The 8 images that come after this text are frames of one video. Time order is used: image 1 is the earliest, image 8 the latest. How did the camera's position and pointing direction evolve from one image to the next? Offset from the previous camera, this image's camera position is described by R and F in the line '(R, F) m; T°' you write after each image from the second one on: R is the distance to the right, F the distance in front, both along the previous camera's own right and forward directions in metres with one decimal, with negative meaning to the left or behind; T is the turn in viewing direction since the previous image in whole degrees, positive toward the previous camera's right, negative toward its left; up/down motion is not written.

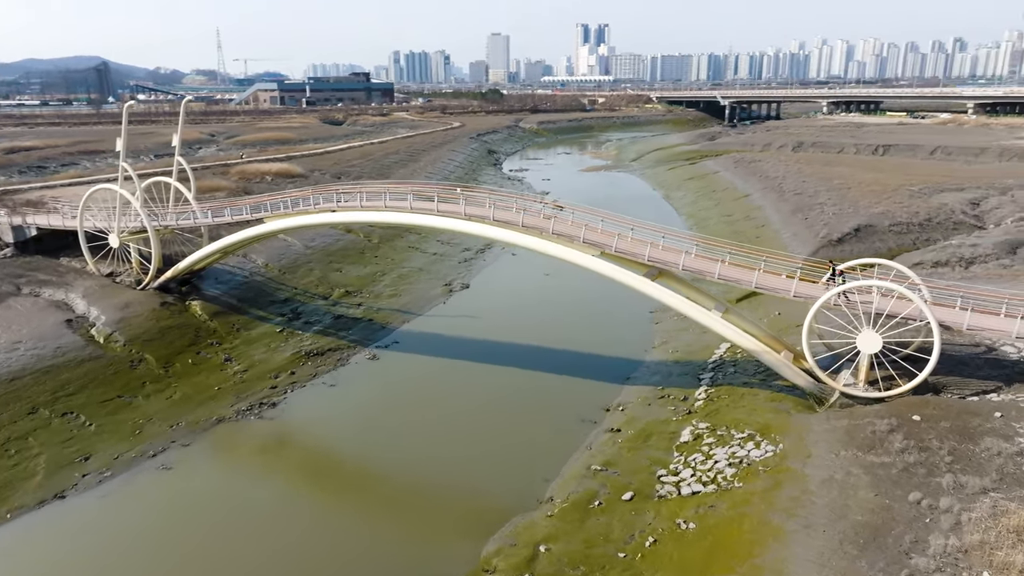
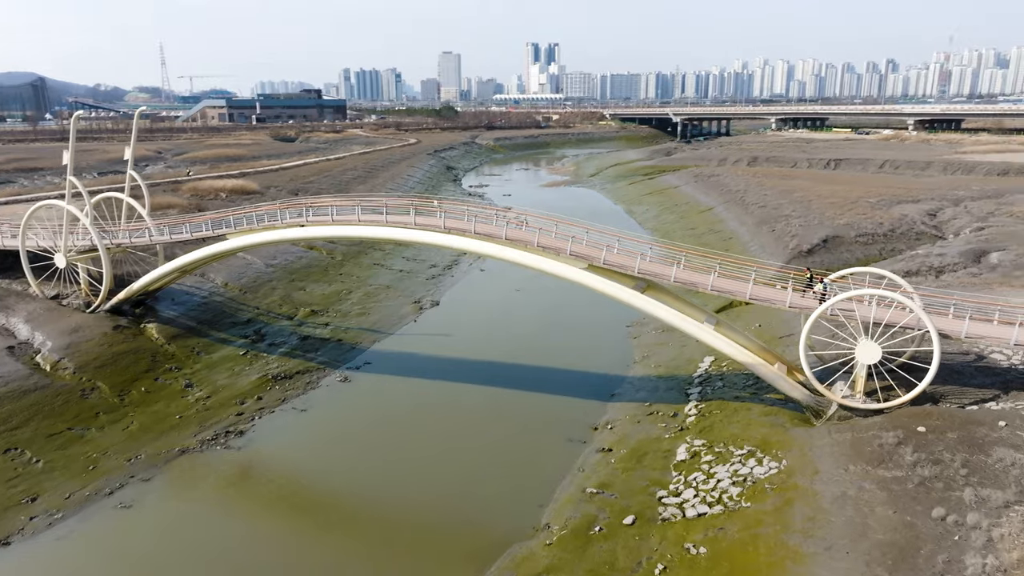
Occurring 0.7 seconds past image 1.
(-0.6, +0.6) m; +4°
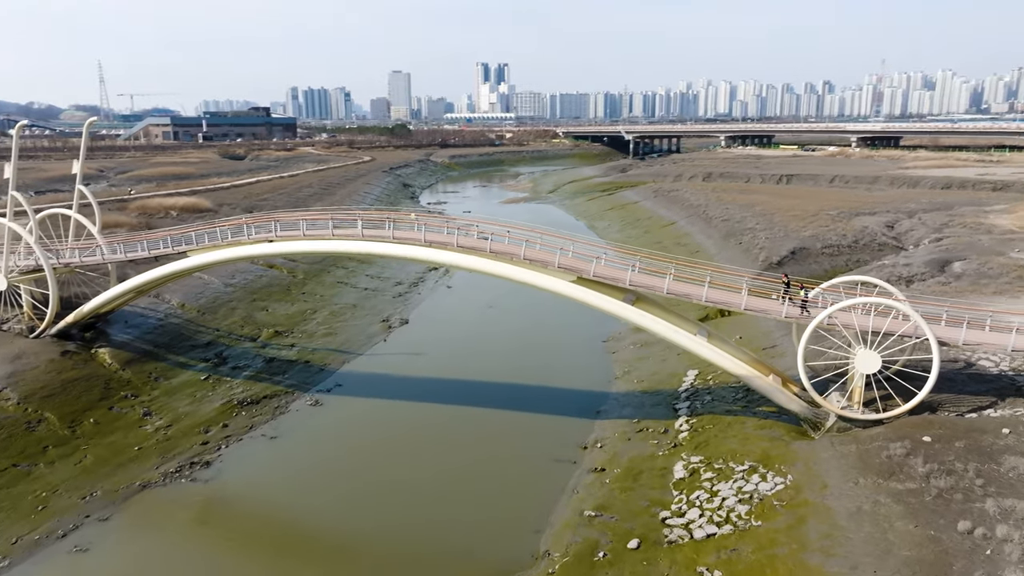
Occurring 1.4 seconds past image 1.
(-0.6, +0.6) m; +4°
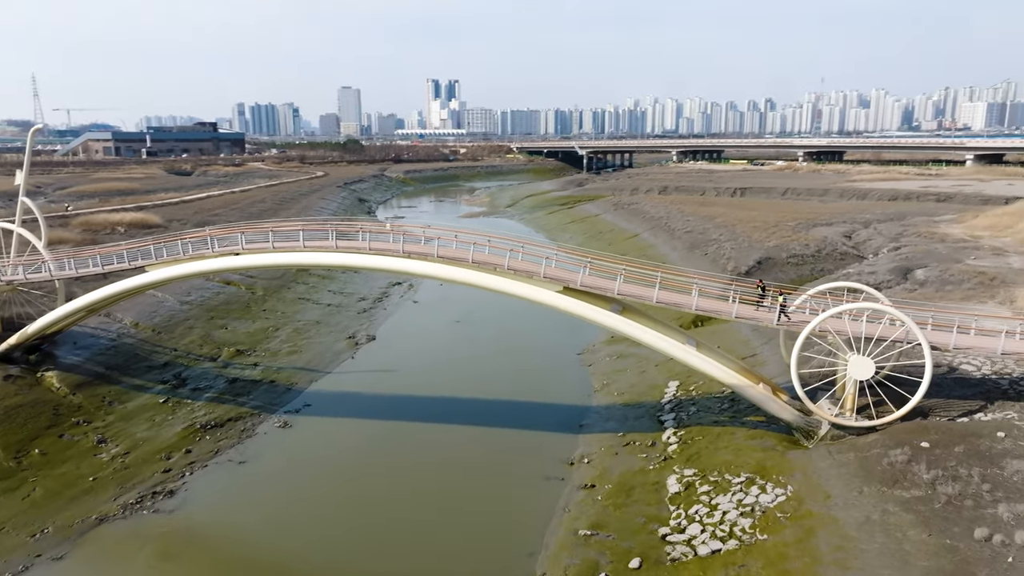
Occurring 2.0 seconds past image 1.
(-0.6, +0.5) m; +4°
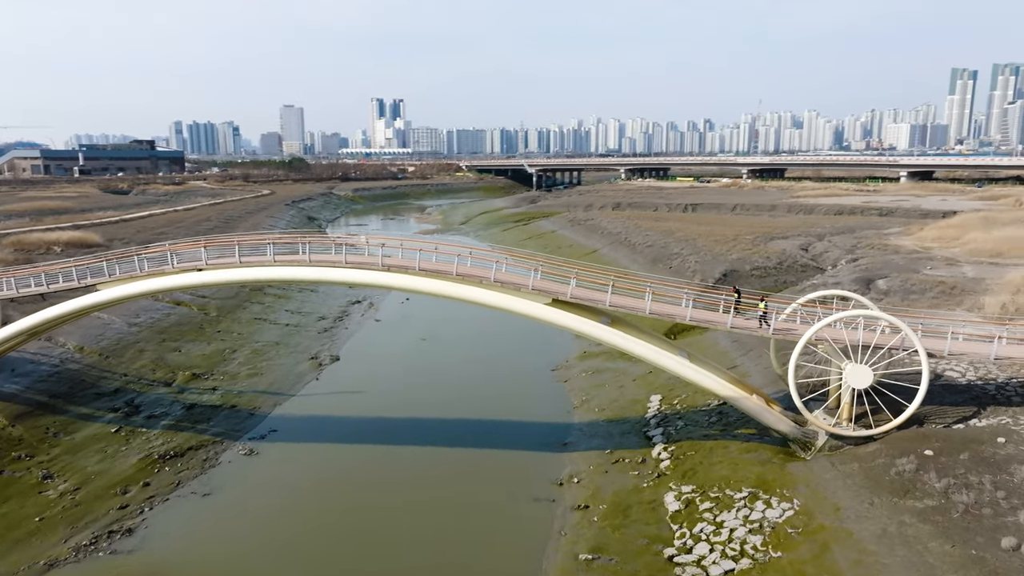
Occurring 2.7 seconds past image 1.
(-0.7, +0.6) m; +4°
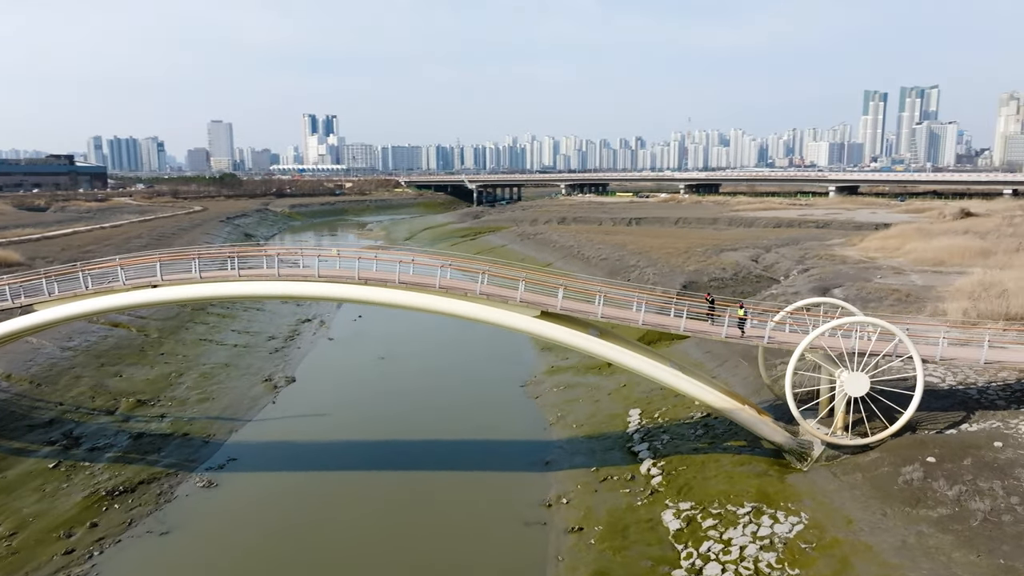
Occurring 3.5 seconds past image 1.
(-0.8, +0.6) m; +5°
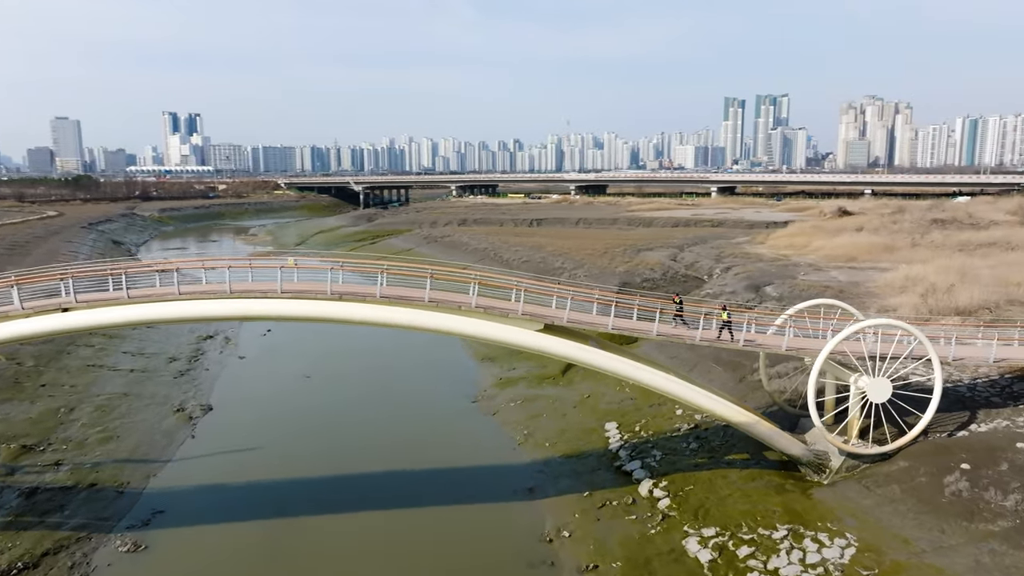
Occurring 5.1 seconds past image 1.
(-1.7, +1.6) m; +10°
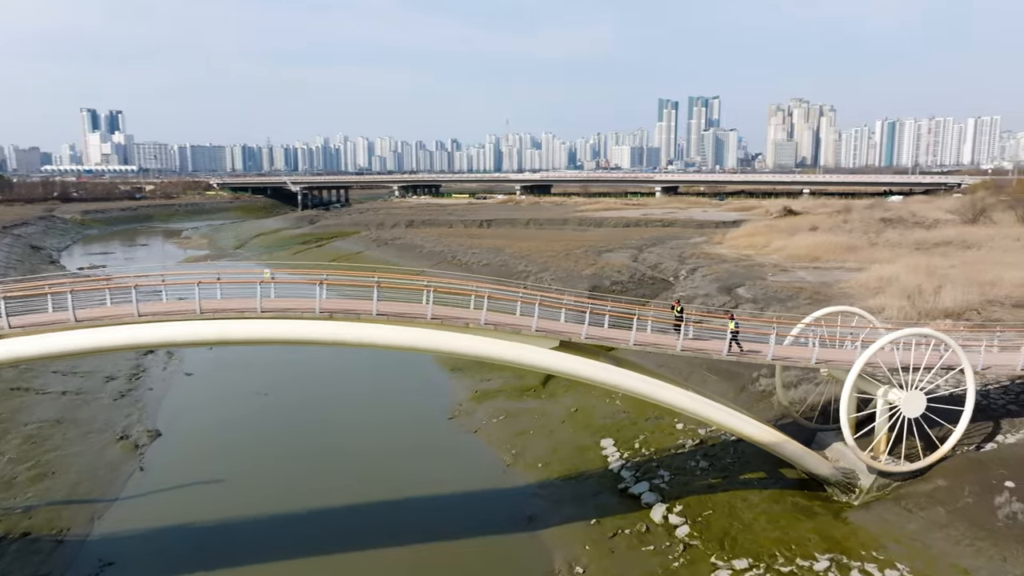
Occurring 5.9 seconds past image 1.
(-0.9, +1.2) m; +5°
